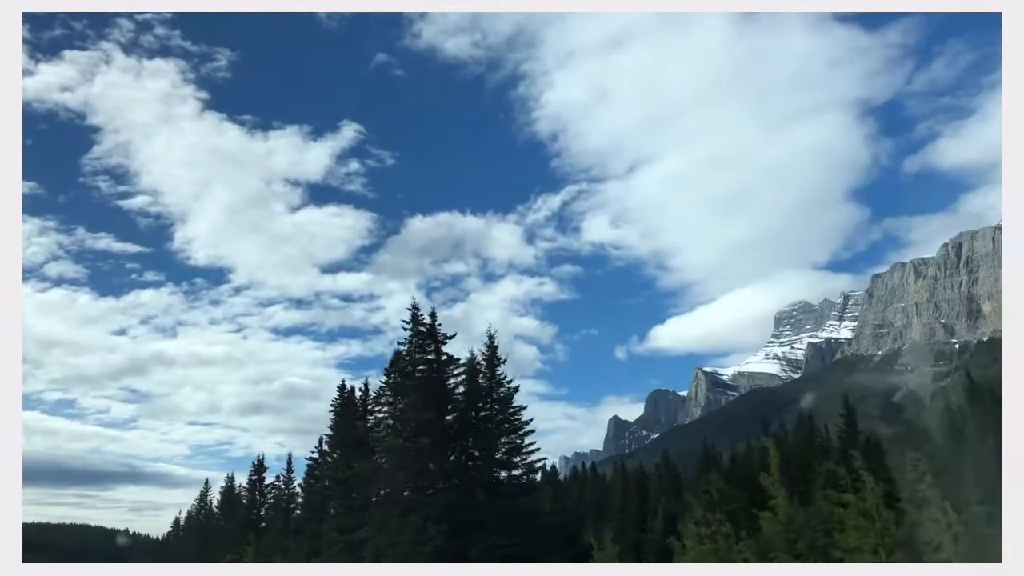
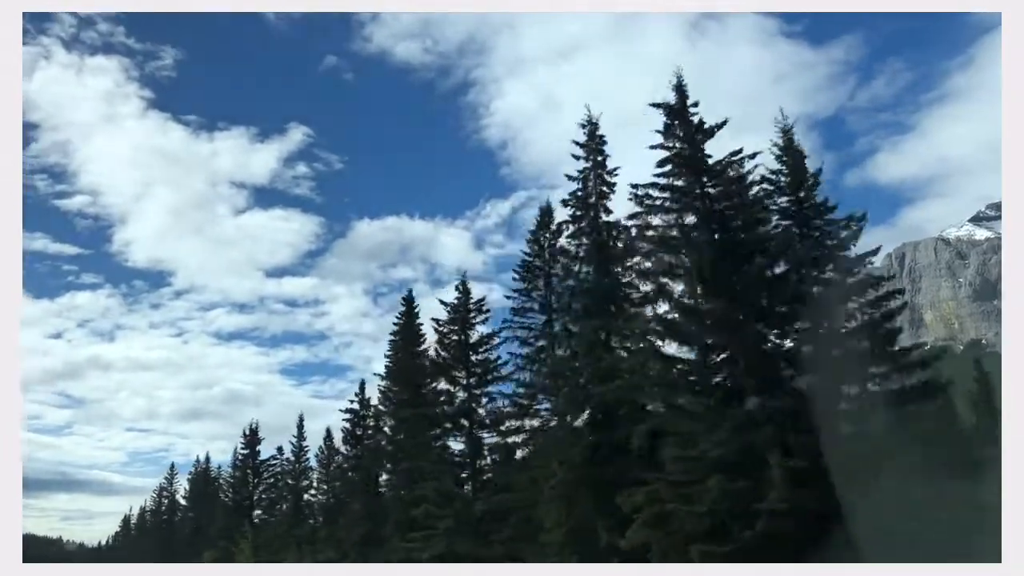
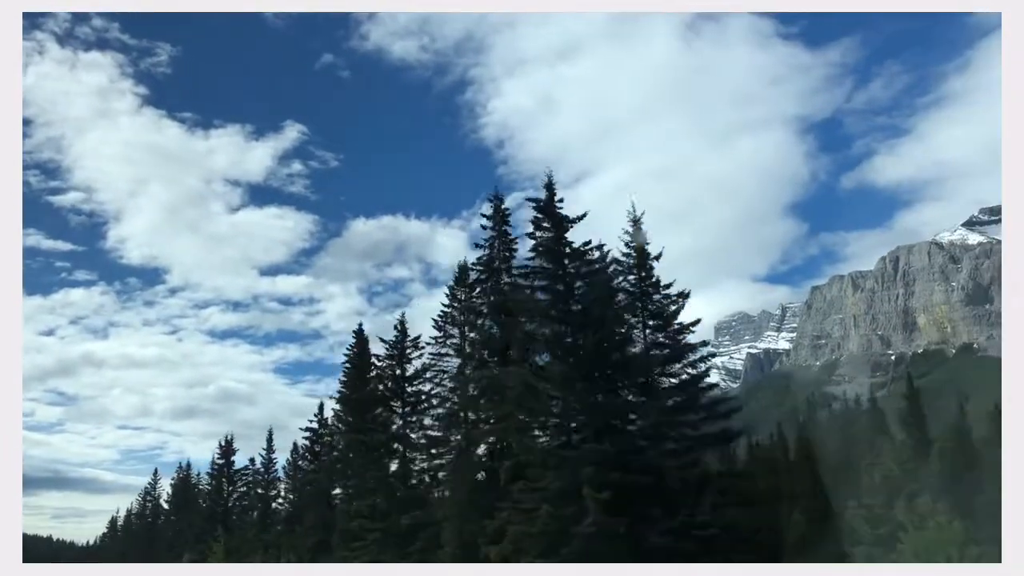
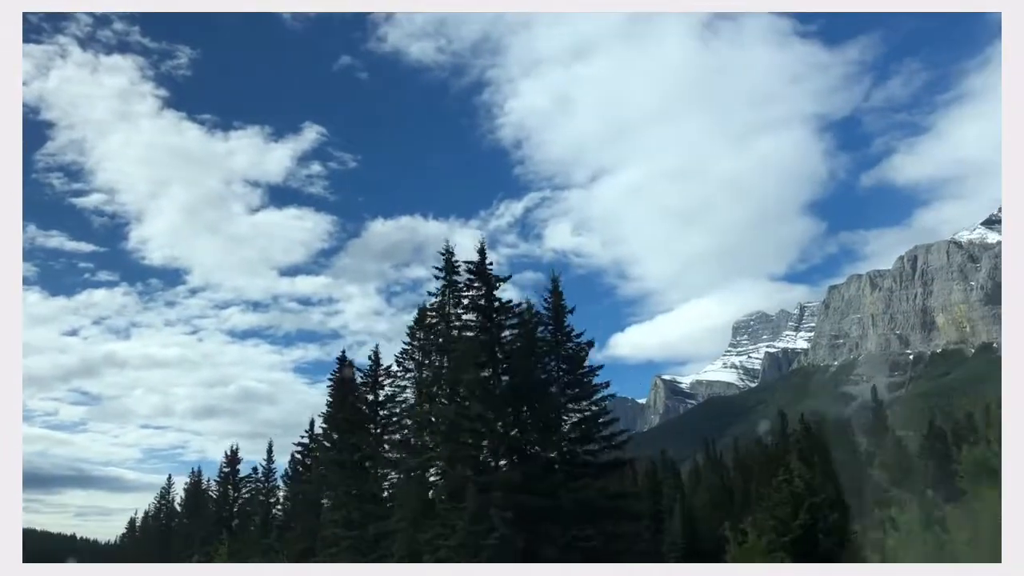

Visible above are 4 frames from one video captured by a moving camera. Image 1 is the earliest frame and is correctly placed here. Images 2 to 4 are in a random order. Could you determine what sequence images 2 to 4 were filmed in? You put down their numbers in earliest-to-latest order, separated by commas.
4, 3, 2
